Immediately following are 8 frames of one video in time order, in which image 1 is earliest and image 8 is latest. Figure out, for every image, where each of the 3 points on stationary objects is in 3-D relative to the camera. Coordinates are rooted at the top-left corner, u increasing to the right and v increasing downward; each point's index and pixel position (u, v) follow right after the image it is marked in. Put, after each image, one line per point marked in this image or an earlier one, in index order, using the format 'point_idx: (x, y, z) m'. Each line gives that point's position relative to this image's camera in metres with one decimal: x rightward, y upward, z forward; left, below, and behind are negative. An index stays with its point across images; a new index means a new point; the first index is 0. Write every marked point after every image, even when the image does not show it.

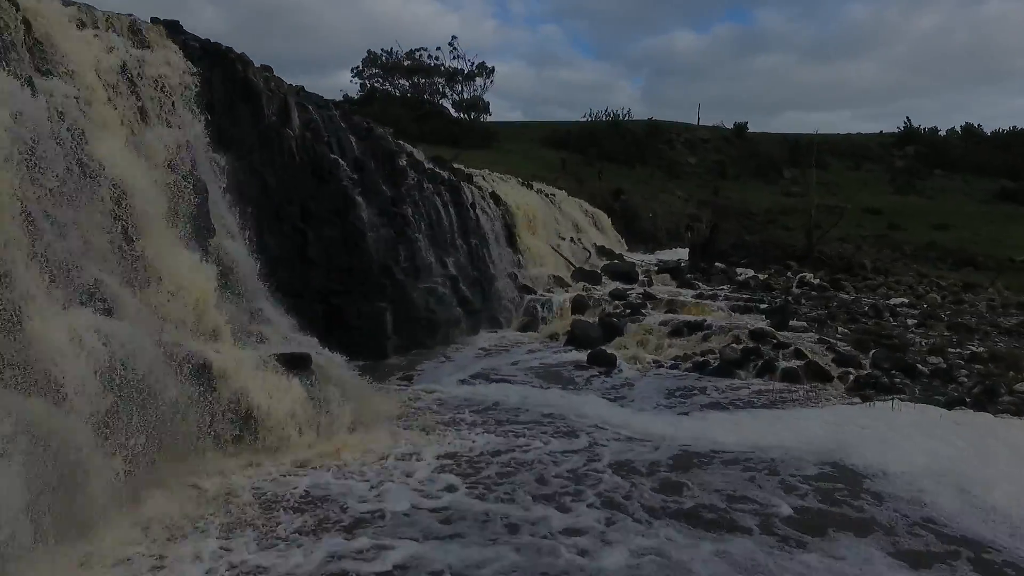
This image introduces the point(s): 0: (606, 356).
0: (+2.3, -1.7, +15.2) m
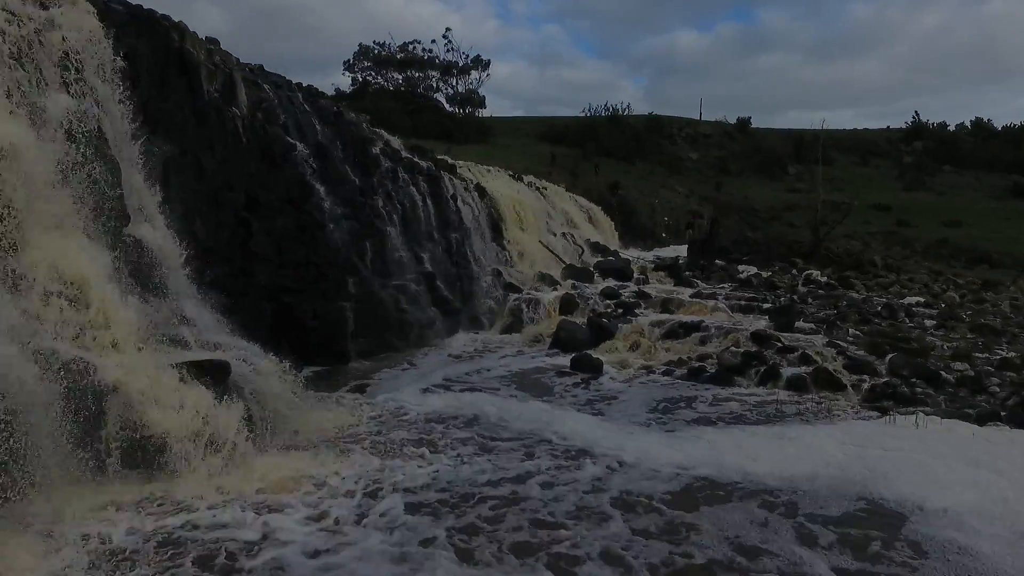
0: (+1.7, -1.6, +13.7) m
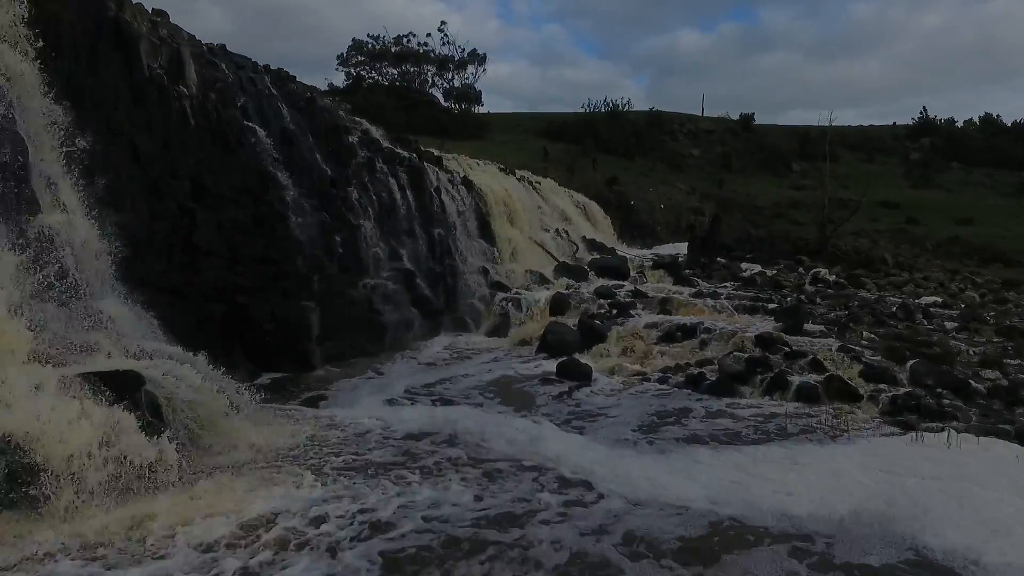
0: (+1.3, -1.6, +12.4) m
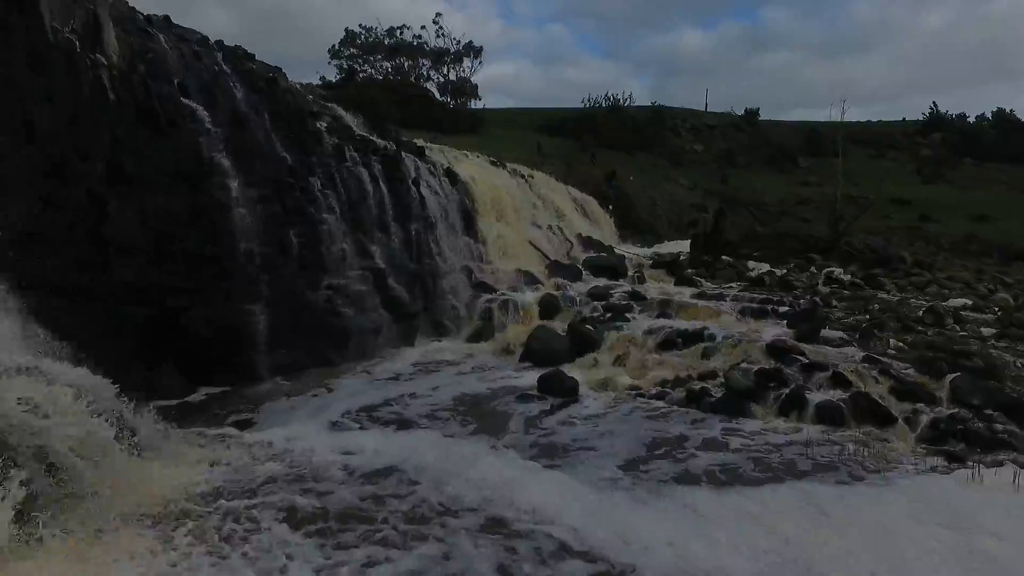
0: (+0.9, -1.6, +10.7) m
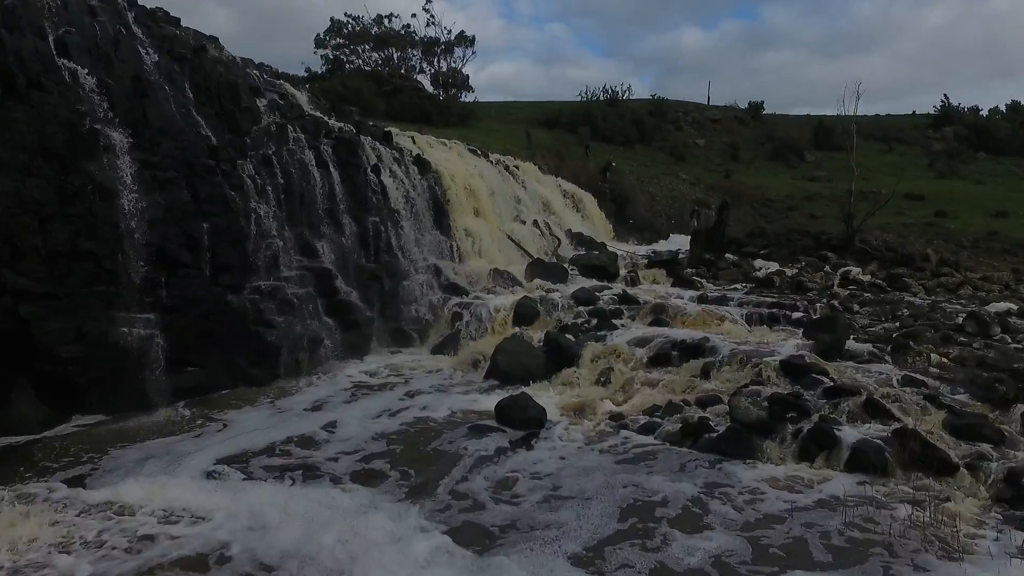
0: (+0.2, -1.7, +8.5) m
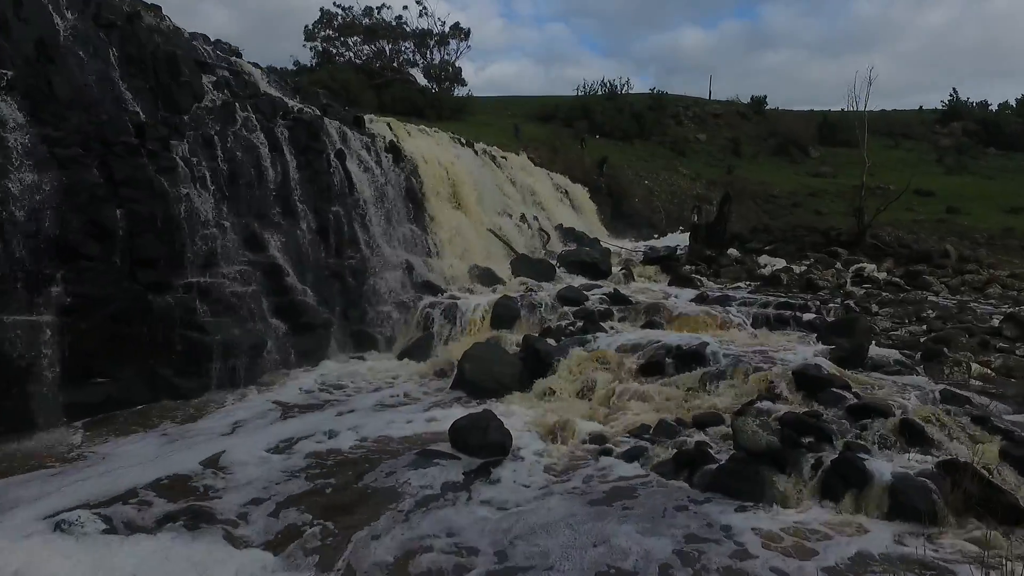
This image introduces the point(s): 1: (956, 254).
0: (-0.2, -1.6, +7.0) m
1: (+12.9, +1.0, +18.6) m
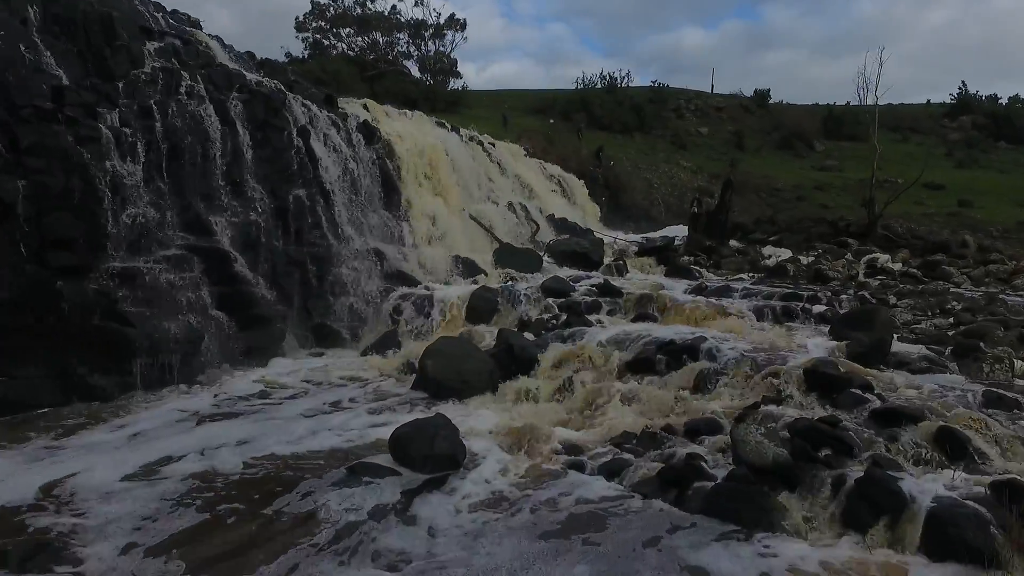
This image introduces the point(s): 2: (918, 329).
0: (-0.7, -1.4, +5.8) m
1: (+12.5, +1.2, +17.3) m
2: (+5.8, -0.6, +9.1) m
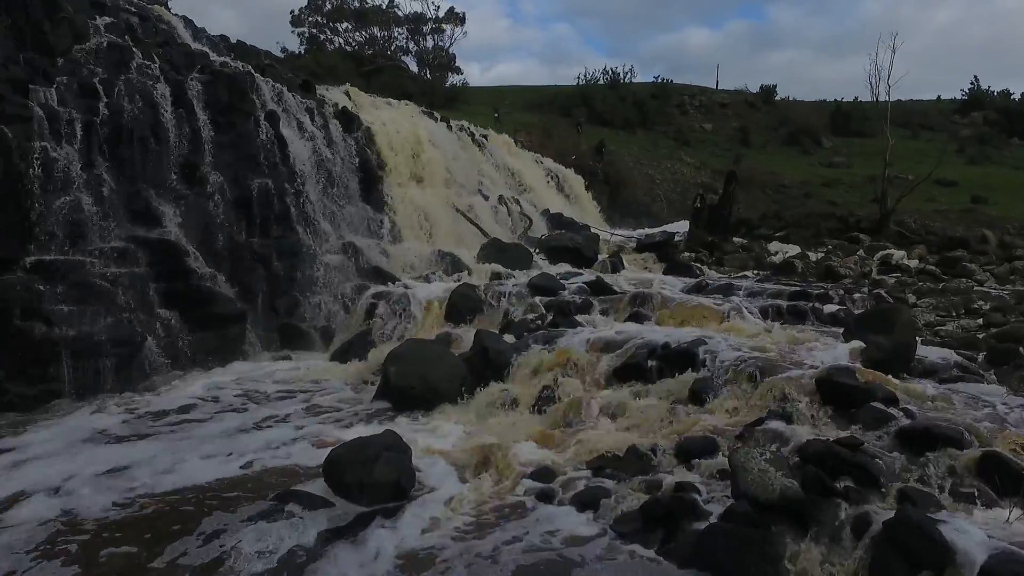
0: (-1.0, -1.4, +4.8) m
1: (+12.3, +1.2, +16.2) m
2: (+5.5, -0.5, +8.1) m
